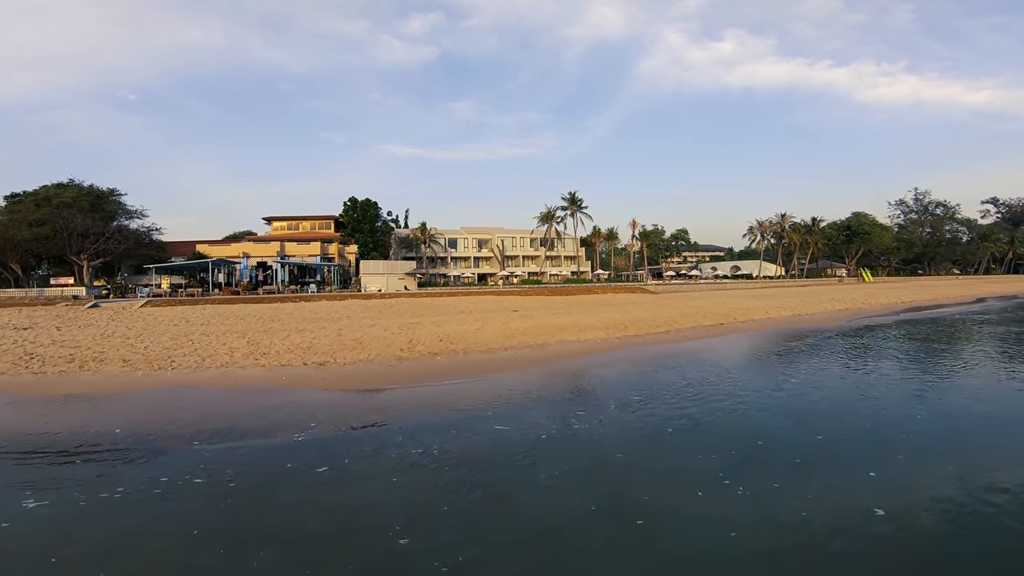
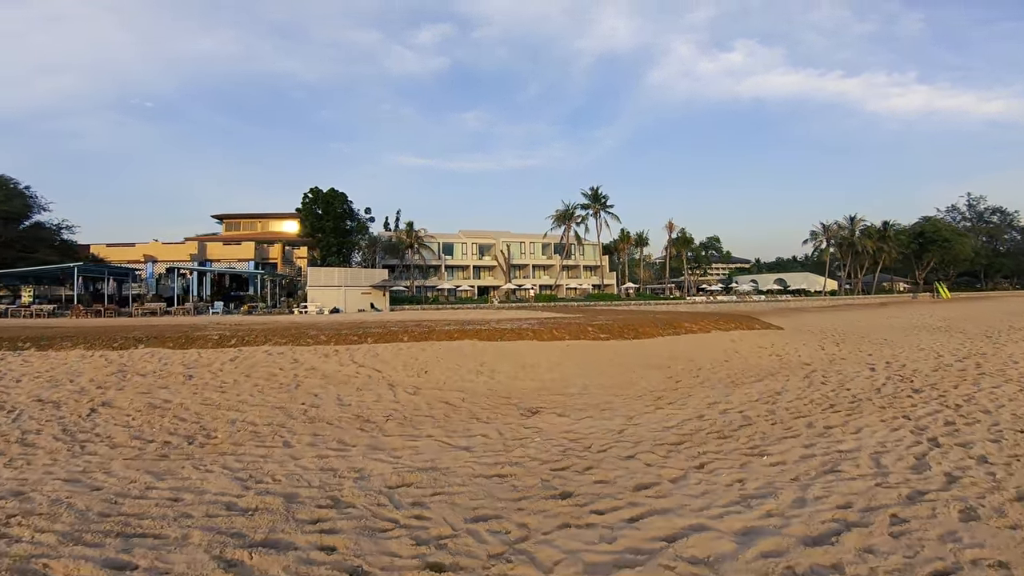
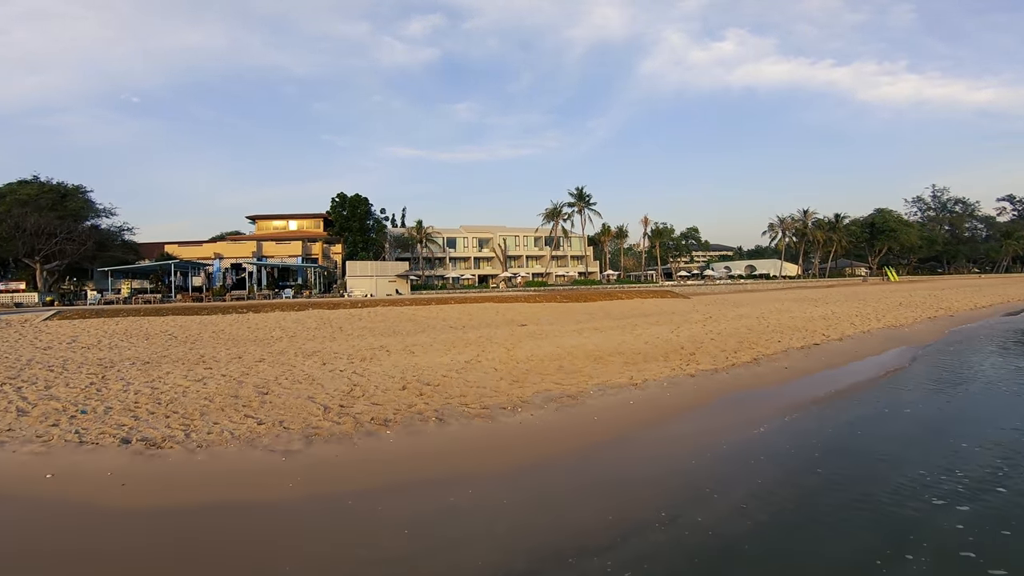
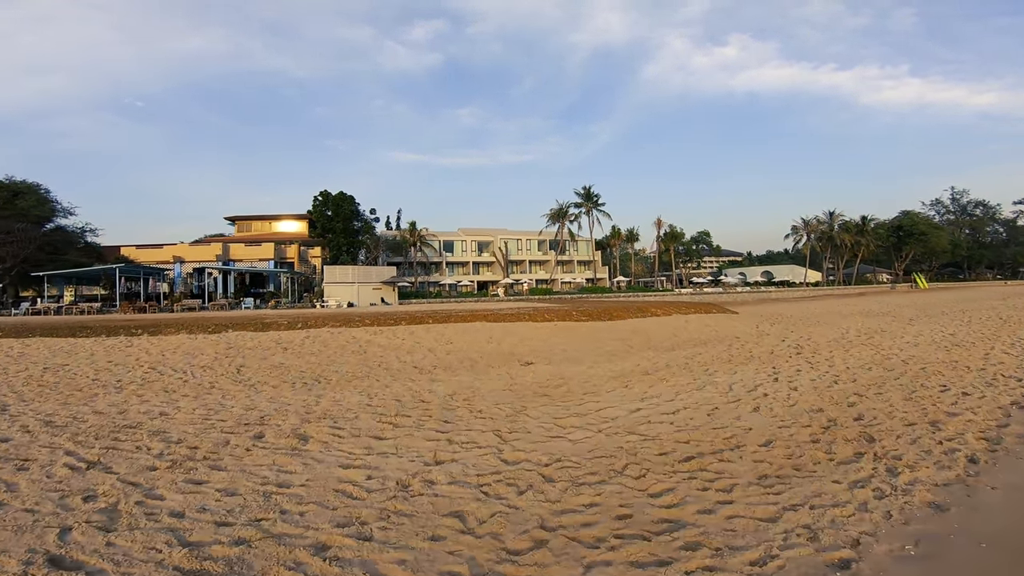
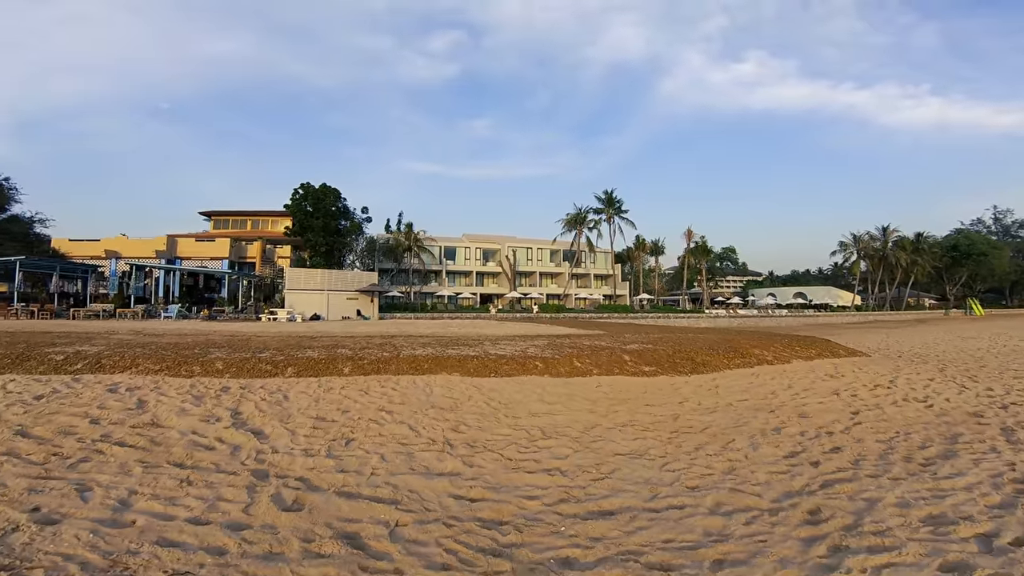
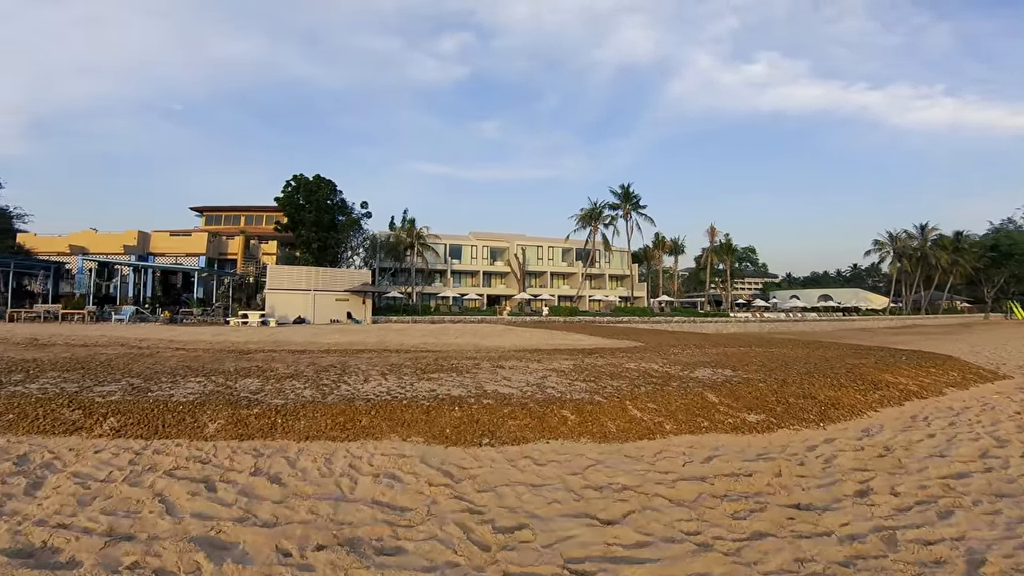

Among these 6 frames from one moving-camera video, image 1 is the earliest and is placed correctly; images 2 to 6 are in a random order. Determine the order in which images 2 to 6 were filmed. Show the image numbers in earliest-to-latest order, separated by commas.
3, 4, 2, 5, 6
